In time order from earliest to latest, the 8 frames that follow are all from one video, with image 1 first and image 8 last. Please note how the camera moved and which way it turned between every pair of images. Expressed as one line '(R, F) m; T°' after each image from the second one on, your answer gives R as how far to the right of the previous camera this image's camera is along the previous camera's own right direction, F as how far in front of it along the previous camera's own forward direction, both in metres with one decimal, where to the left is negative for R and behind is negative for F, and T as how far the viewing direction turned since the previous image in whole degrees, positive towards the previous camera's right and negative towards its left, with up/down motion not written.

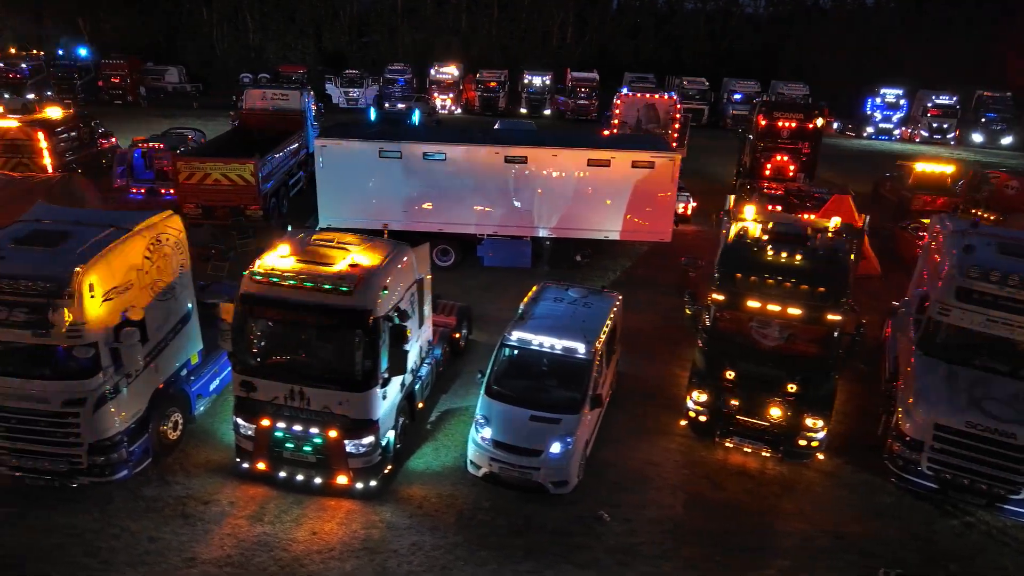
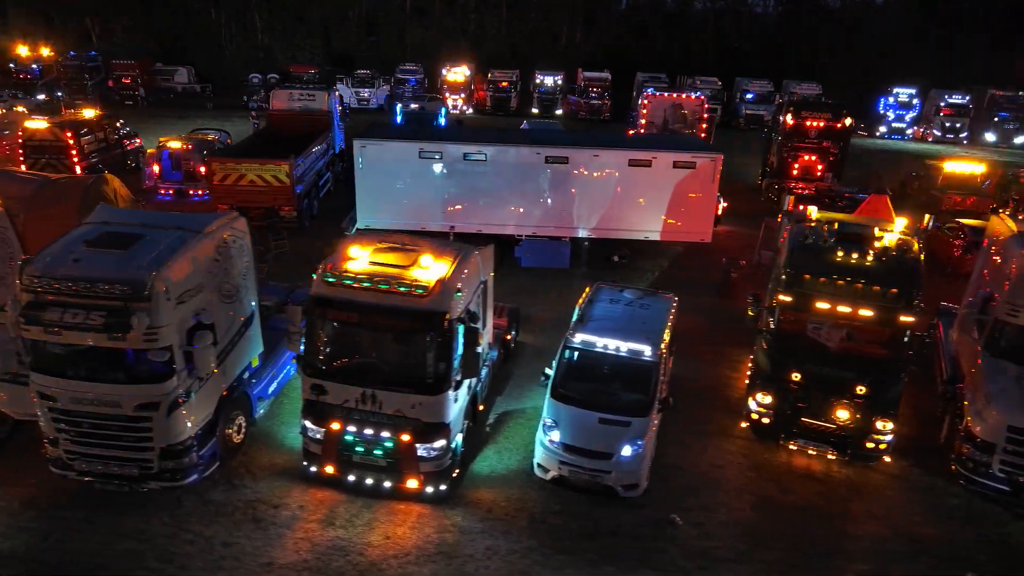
(-0.8, +0.1) m; 0°
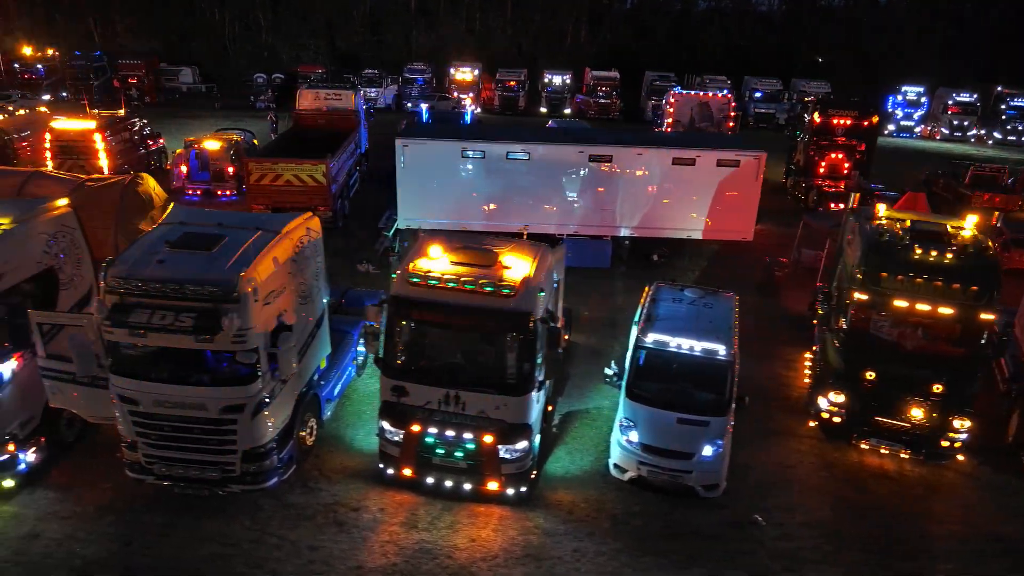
(-1.0, +0.1) m; 0°
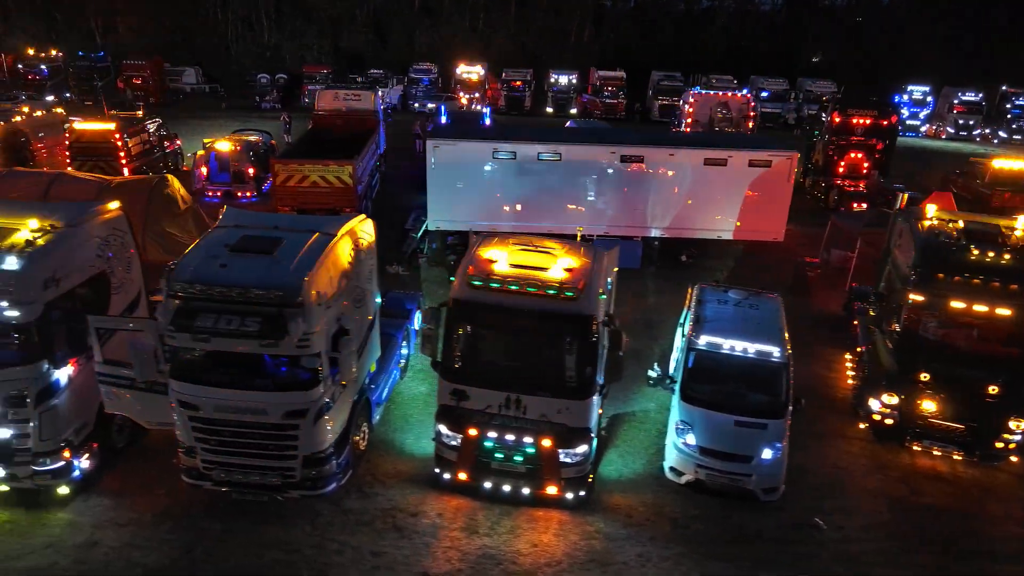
(-0.7, +0.1) m; 0°
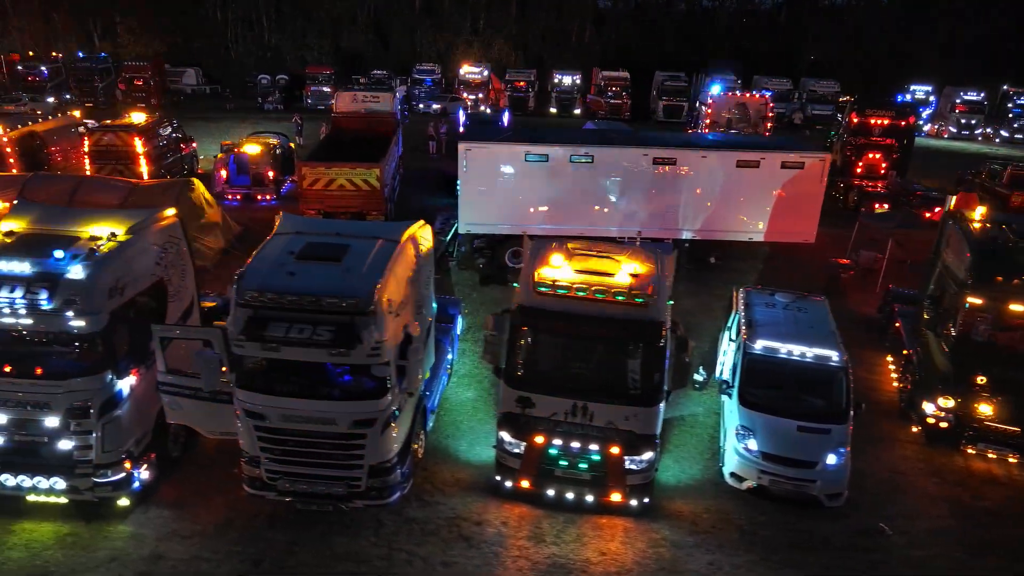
(-0.8, +0.1) m; +1°
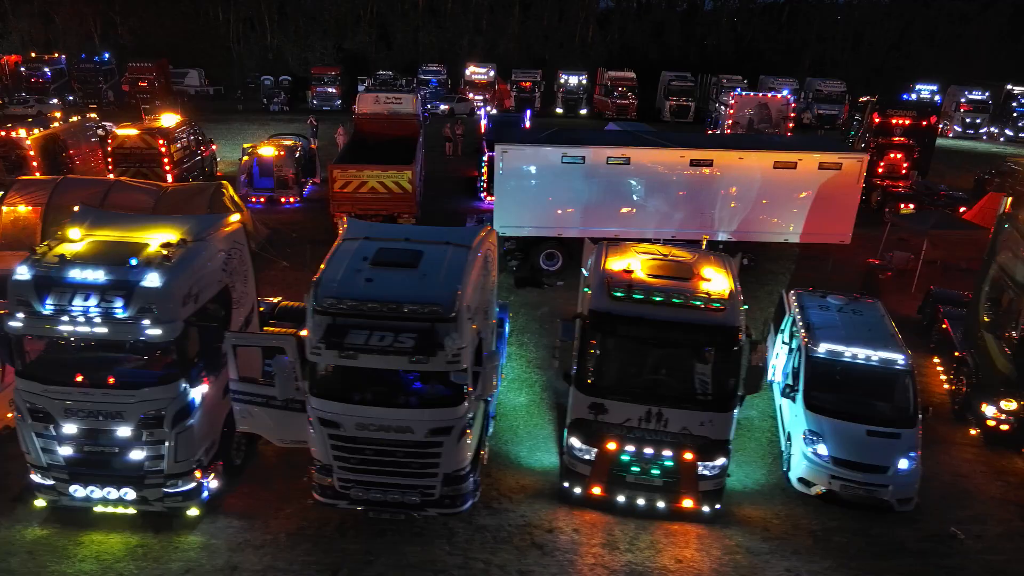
(-0.9, +0.1) m; 0°
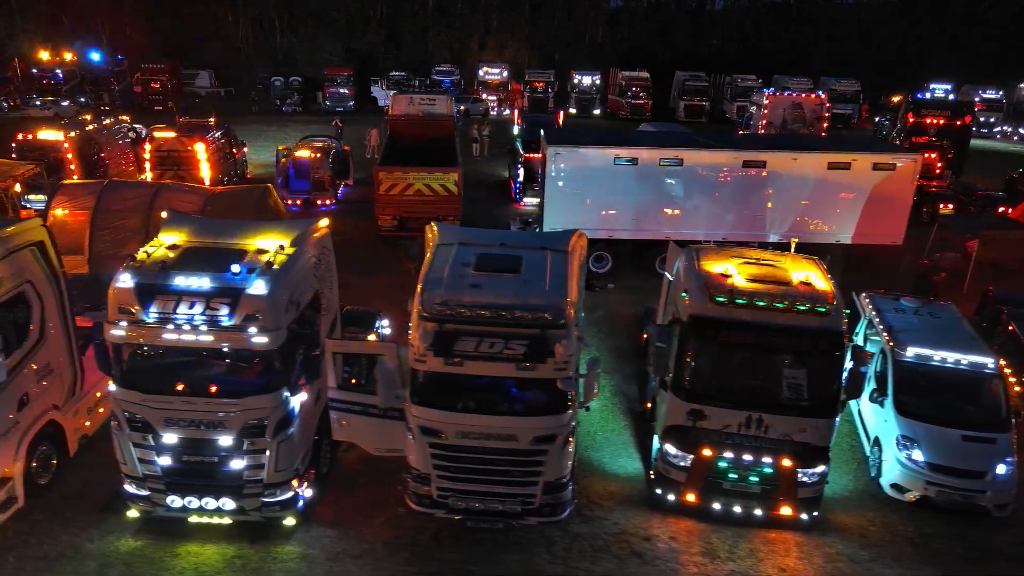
(-1.1, +0.1) m; 0°
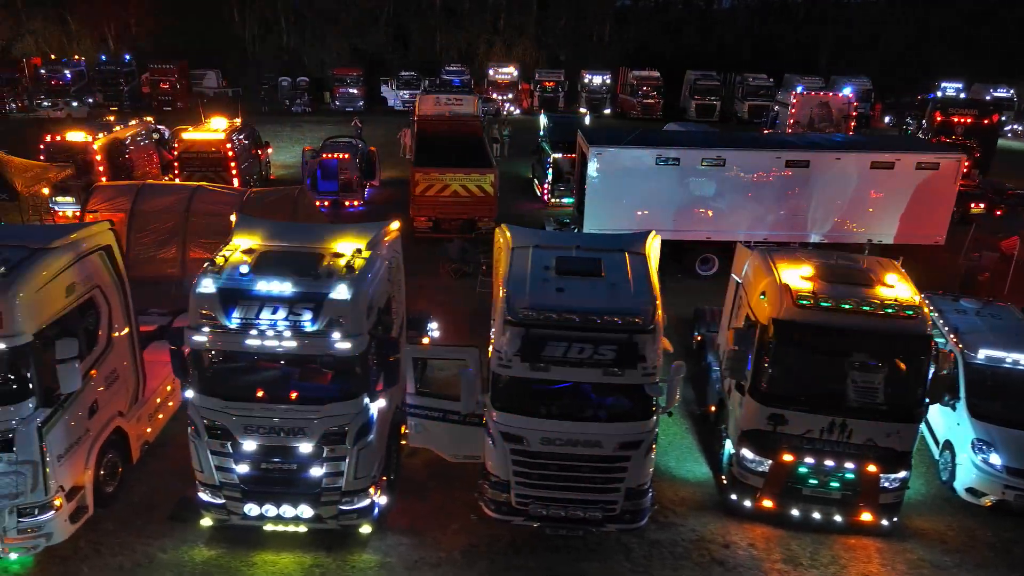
(-0.9, +0.1) m; 0°
